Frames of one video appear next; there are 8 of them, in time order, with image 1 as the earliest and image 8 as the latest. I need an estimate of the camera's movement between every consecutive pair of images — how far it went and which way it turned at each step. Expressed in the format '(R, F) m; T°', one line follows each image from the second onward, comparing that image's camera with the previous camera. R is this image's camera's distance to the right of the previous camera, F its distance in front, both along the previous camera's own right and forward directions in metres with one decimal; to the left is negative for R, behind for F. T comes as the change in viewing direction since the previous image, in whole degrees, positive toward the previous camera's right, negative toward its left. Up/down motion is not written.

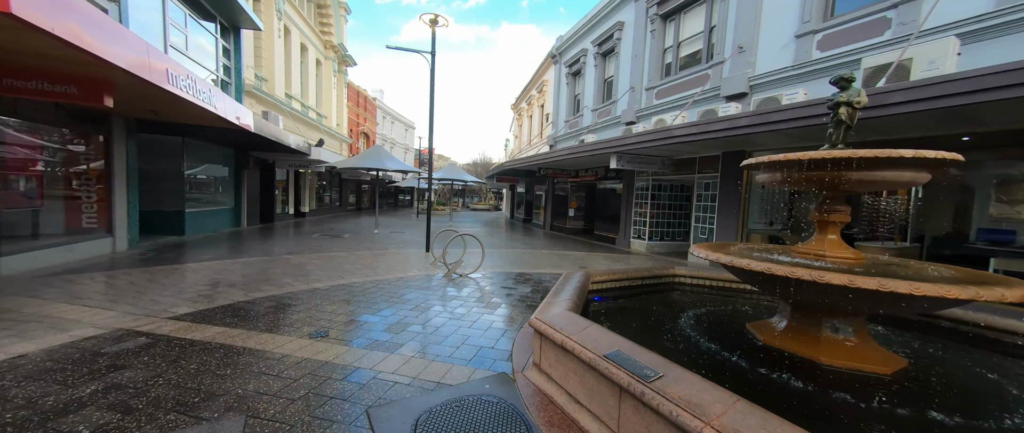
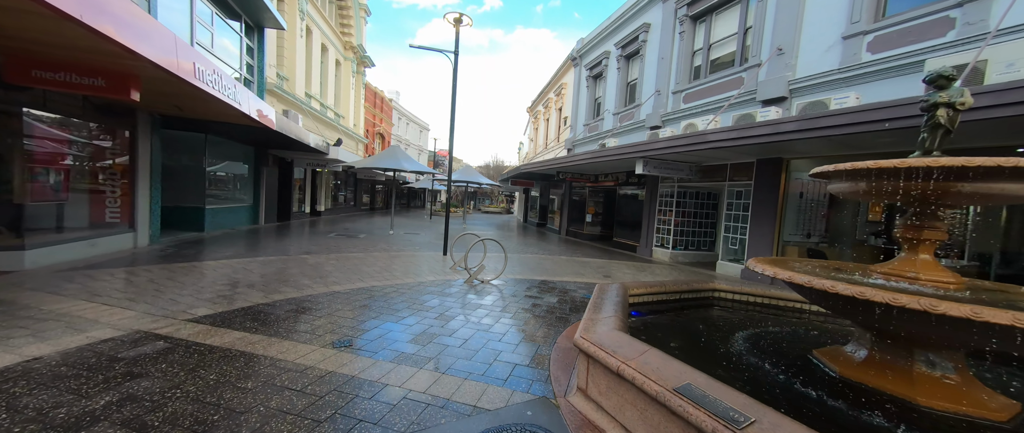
(-0.3, +0.2) m; -2°
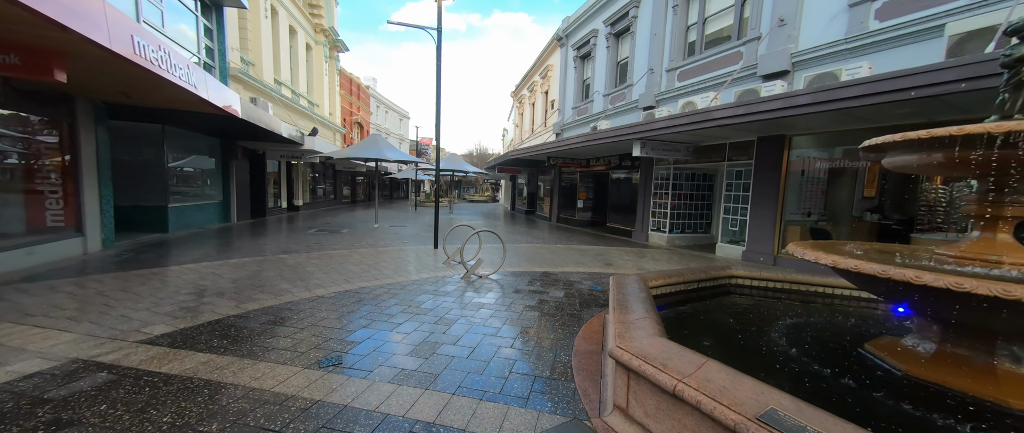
(-0.2, +0.4) m; +3°
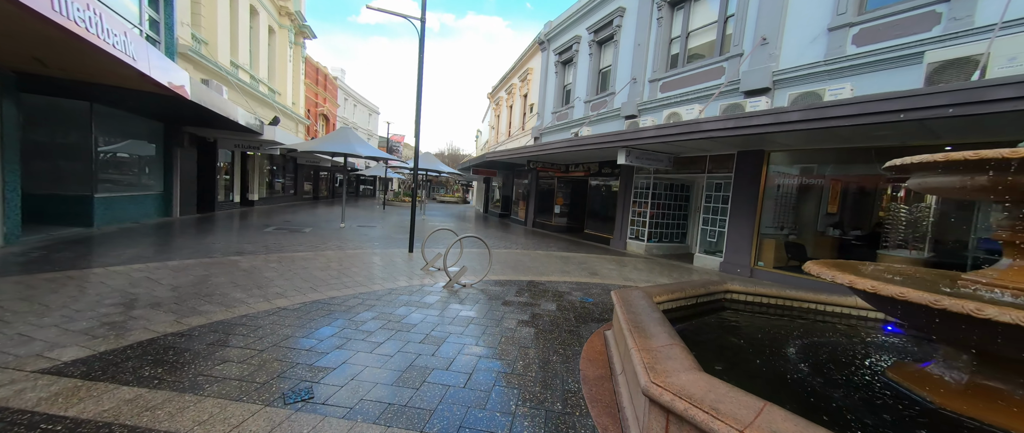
(-0.3, +0.3) m; +5°
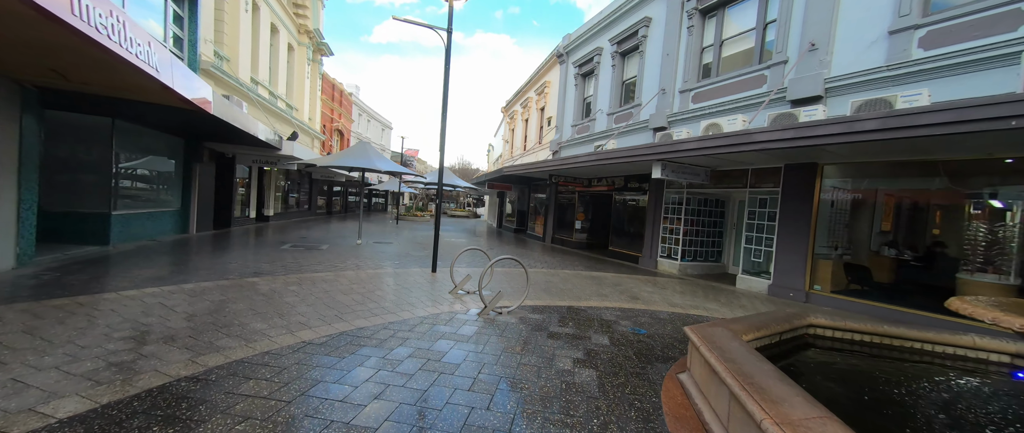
(-0.4, +0.4) m; -1°
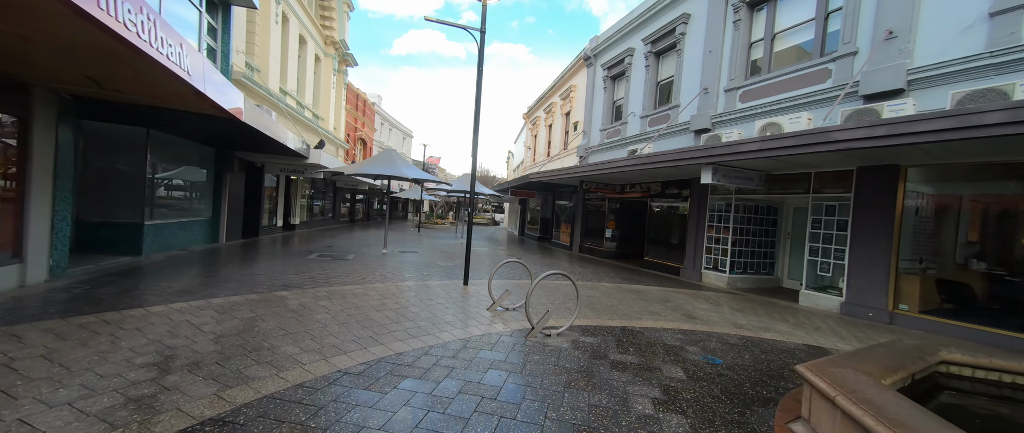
(-0.4, +0.4) m; -3°
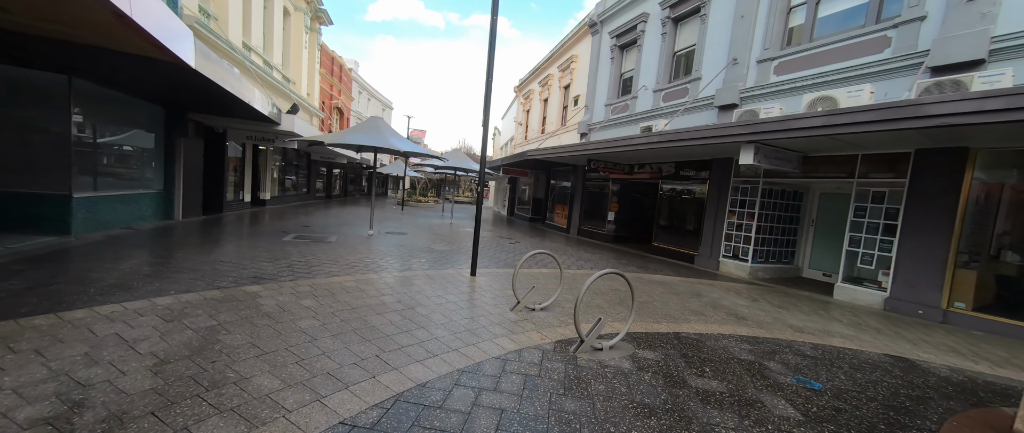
(-0.6, +0.9) m; +4°
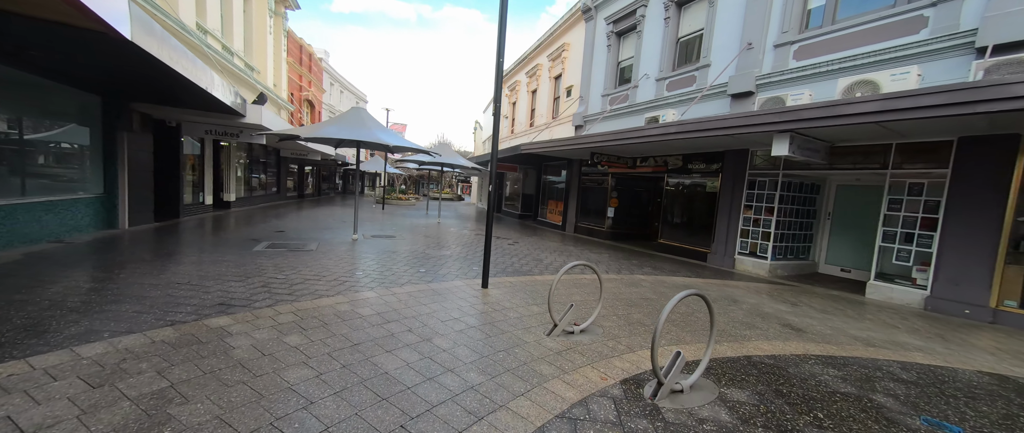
(-0.6, +0.8) m; +4°
